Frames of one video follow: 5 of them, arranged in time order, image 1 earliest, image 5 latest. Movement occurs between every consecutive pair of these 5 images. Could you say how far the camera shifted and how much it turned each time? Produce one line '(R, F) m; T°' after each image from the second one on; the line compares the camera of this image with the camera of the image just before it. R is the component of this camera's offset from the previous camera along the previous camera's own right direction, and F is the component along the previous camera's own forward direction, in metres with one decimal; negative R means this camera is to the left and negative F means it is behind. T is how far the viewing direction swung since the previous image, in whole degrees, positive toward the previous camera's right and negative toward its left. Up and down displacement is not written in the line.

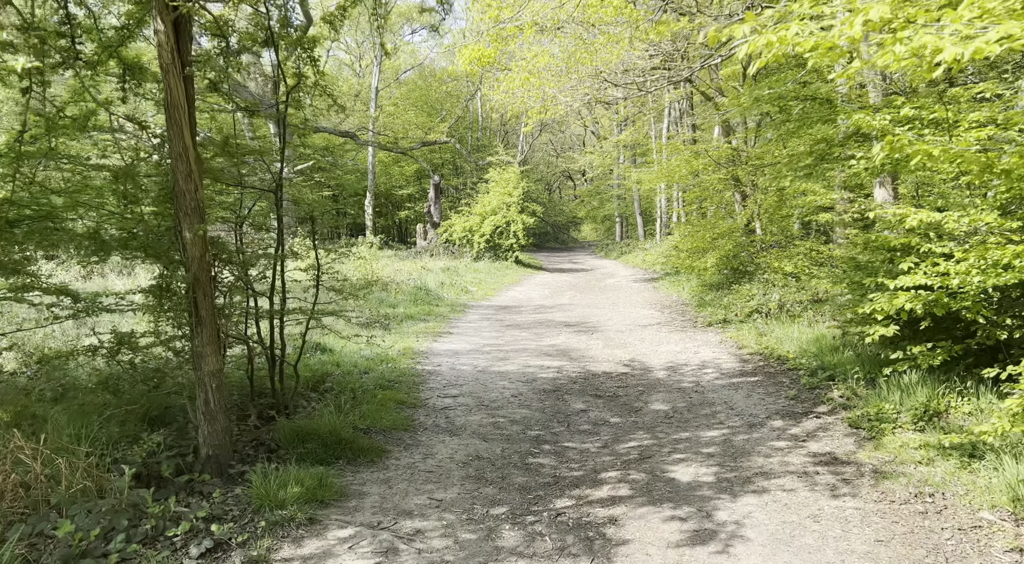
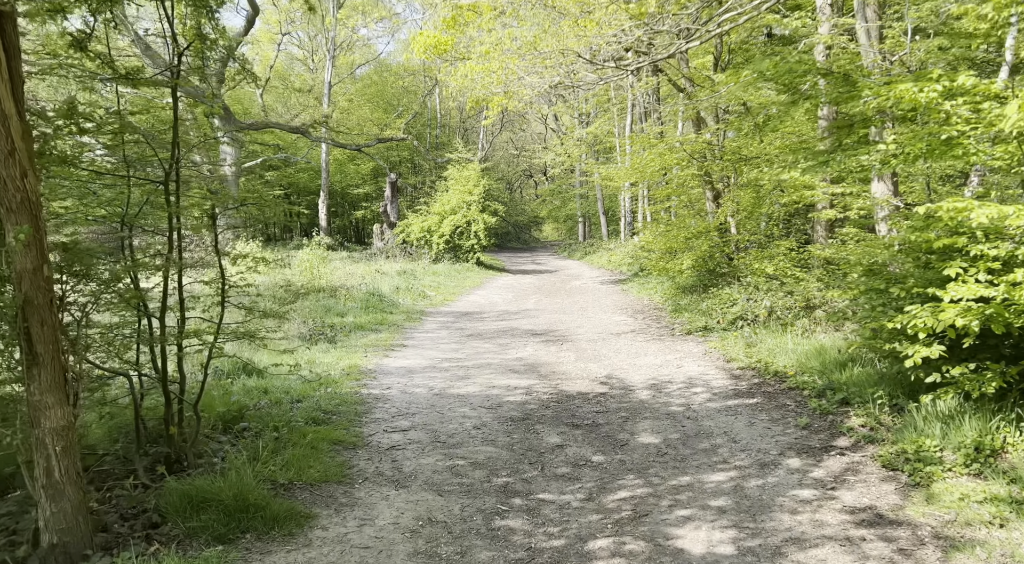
(0.0, +1.3) m; +3°
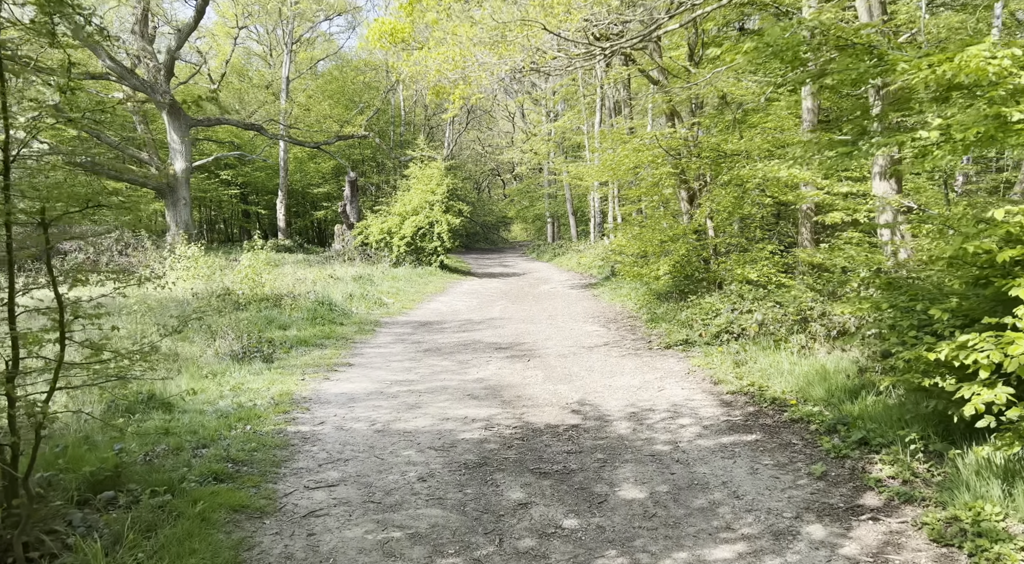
(+0.1, +1.2) m; +2°
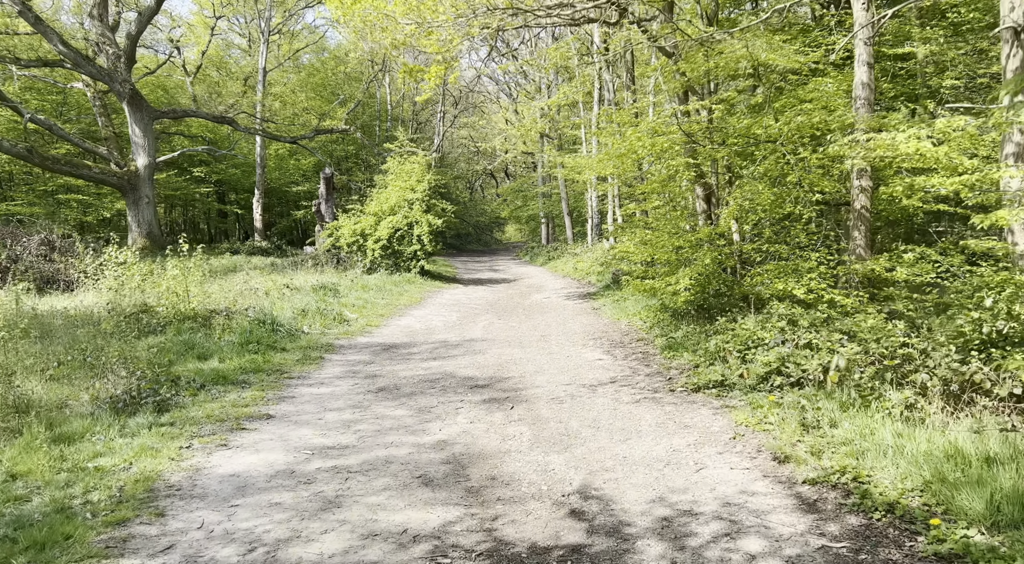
(+0.2, +2.7) m; 0°
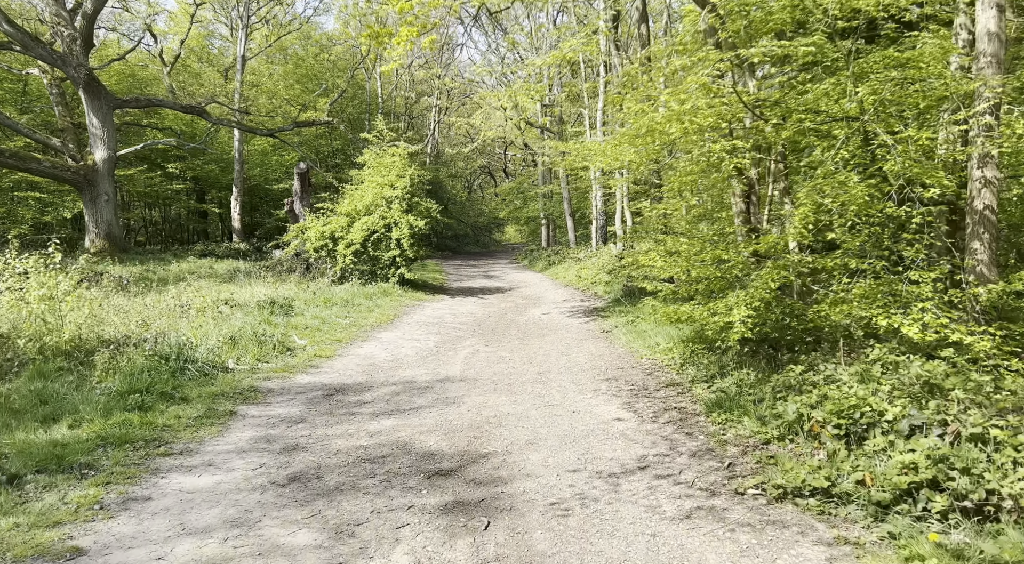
(+0.2, +3.0) m; 0°
